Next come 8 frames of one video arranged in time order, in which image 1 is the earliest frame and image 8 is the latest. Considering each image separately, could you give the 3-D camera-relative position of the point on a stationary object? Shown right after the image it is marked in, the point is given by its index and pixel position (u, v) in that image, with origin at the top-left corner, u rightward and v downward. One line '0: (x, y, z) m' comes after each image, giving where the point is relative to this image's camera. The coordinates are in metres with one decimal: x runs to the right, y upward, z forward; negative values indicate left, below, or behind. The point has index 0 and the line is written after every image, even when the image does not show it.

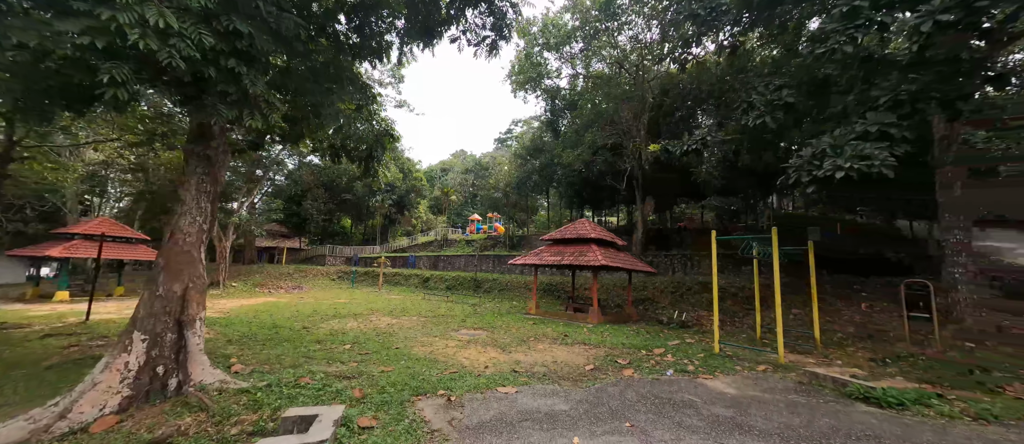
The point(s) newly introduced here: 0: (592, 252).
0: (+2.6, -1.0, +11.6) m
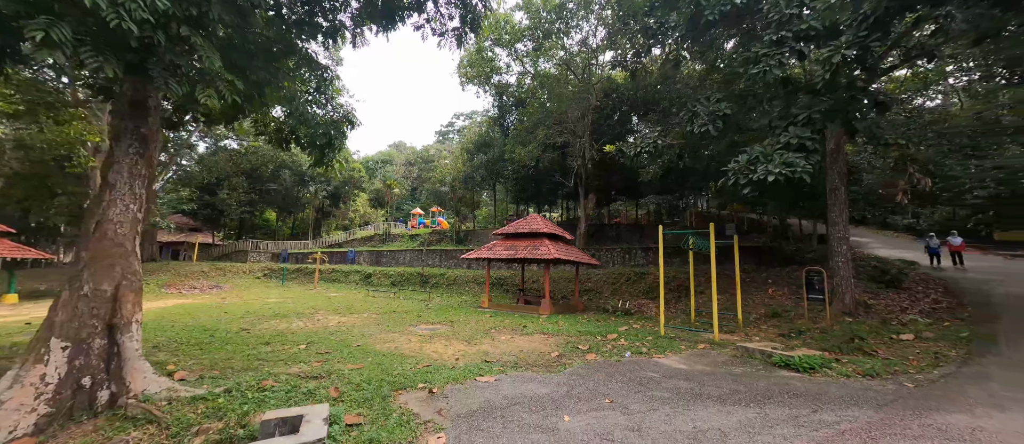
0: (+1.1, -0.8, +12.1) m
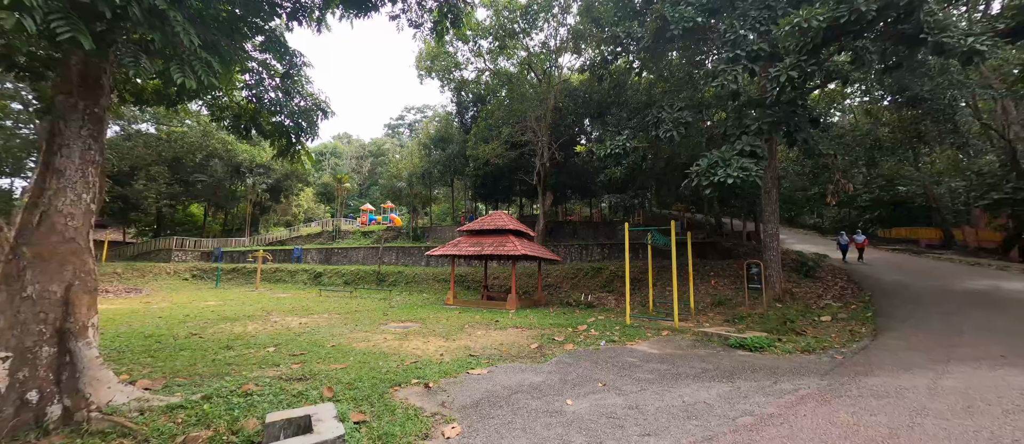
0: (-0.1, -0.7, +12.3) m
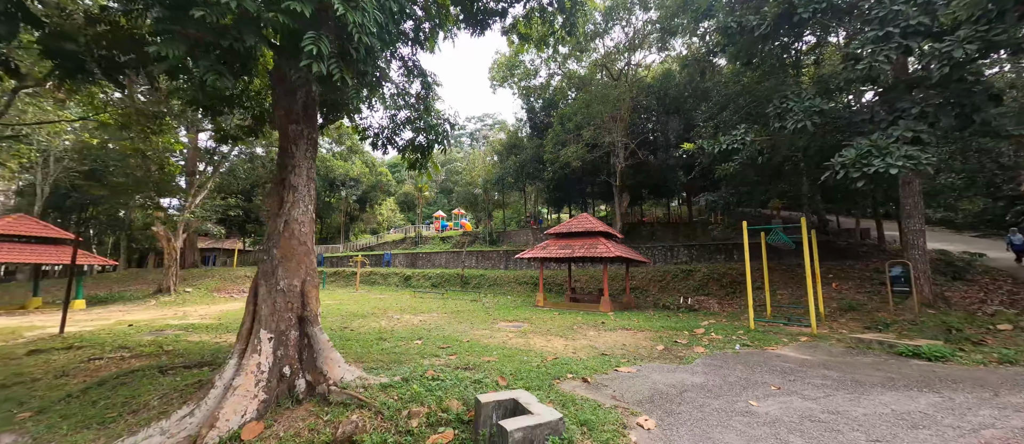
0: (+3.1, -0.8, +12.2) m
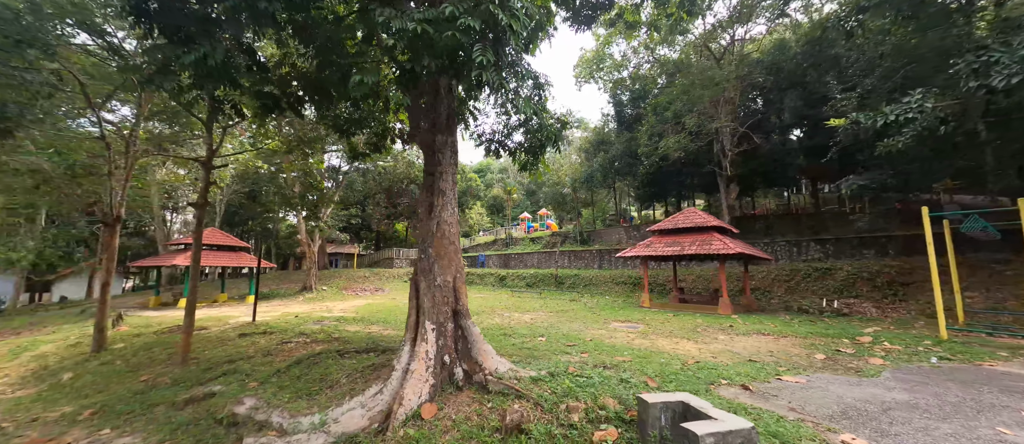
0: (+6.4, -0.6, +11.1) m
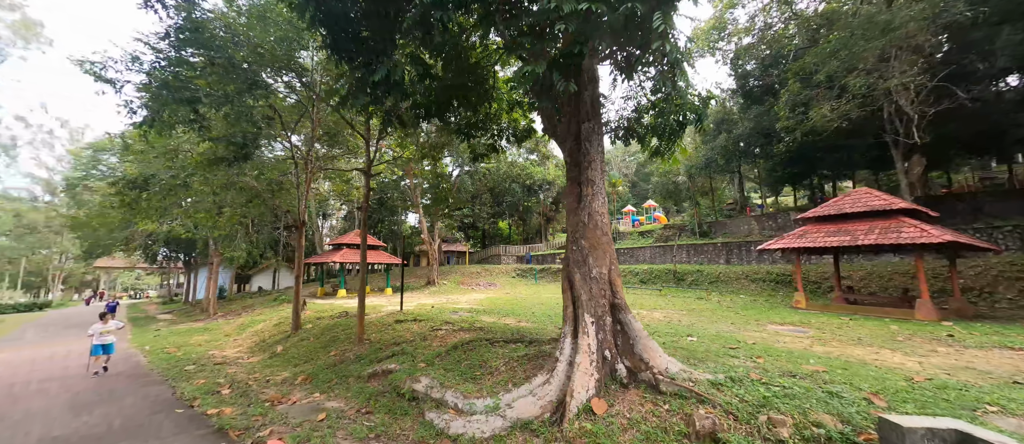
0: (+9.8, -0.1, +8.8) m
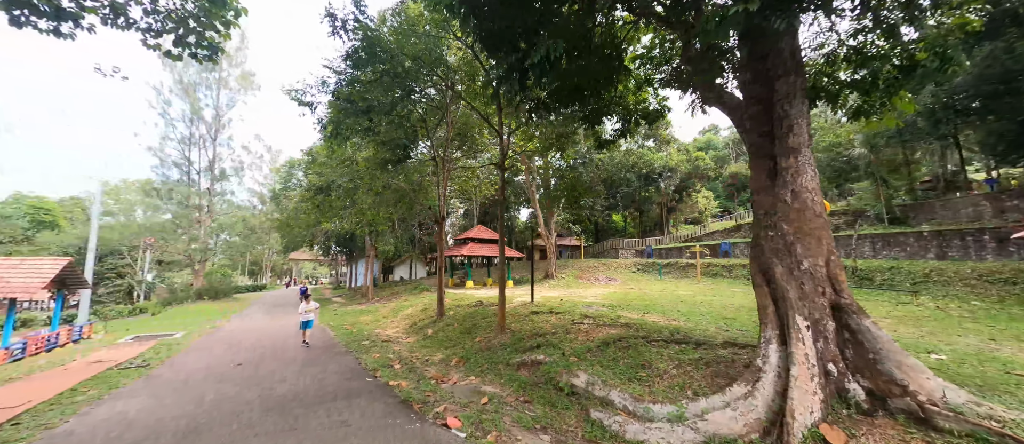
0: (+12.5, +0.4, +5.1) m
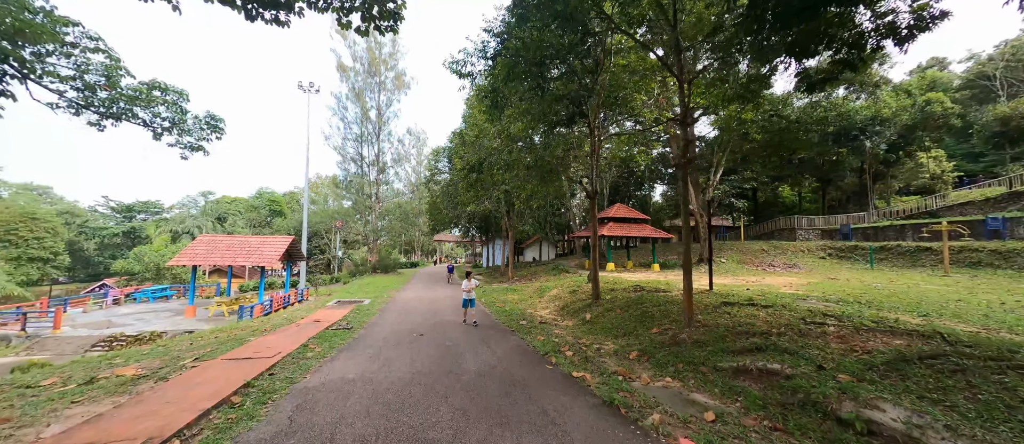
0: (+14.3, +0.9, -0.4) m
